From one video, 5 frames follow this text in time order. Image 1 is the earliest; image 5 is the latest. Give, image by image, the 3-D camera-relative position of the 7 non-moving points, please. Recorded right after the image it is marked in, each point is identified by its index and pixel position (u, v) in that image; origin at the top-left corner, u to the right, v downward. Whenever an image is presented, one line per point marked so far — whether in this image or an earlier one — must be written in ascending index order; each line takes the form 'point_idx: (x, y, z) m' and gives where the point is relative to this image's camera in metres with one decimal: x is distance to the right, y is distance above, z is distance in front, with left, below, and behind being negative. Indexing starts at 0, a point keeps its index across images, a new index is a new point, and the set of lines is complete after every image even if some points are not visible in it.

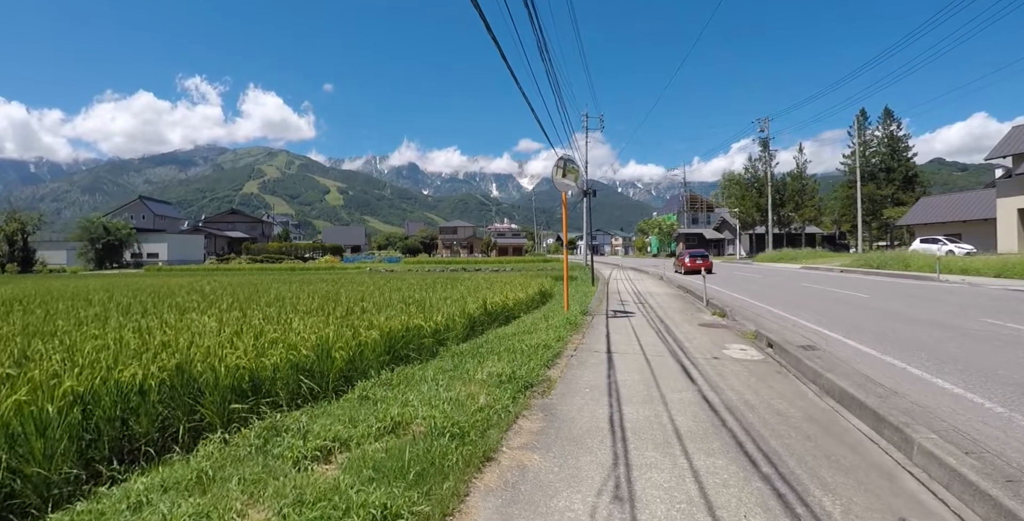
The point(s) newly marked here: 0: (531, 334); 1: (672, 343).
0: (+0.3, -1.1, +7.5) m
1: (+2.4, -1.2, +7.5) m
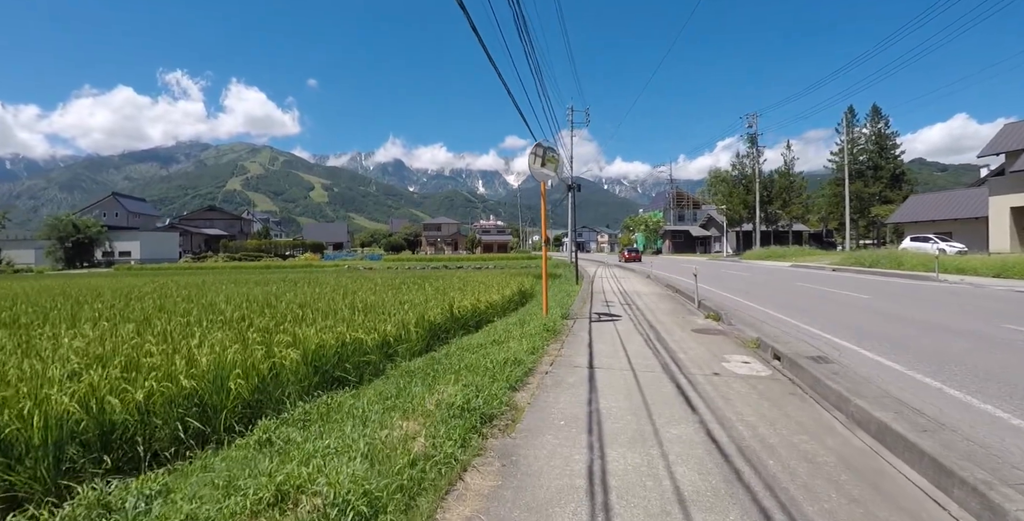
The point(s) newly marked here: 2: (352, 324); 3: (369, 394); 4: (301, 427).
0: (-0.2, -1.1, +6.5) m
1: (+2.0, -1.2, +6.5) m
2: (-1.8, -0.7, +5.7) m
3: (-1.3, -1.2, +4.5) m
4: (-1.6, -1.2, +3.7) m
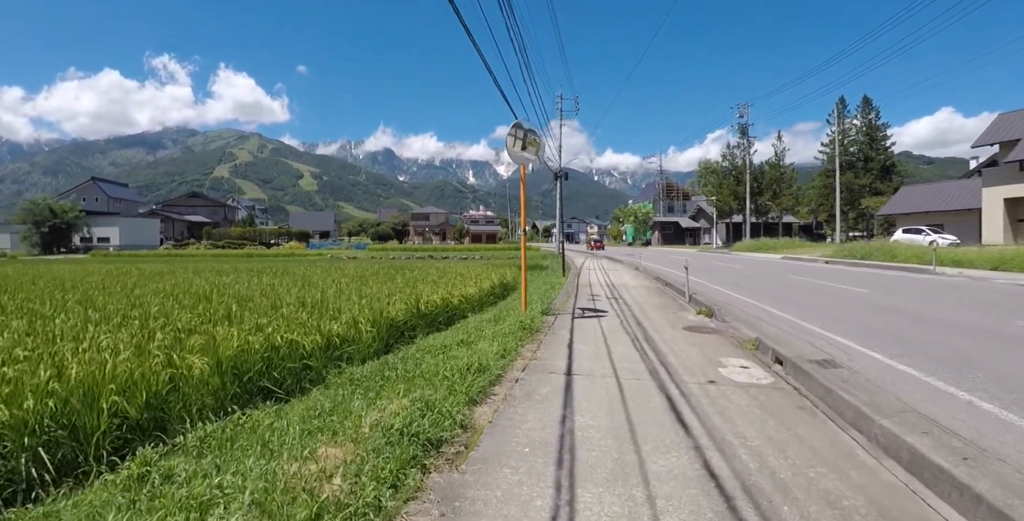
0: (-0.5, -1.0, +5.7) m
1: (+1.6, -1.1, +5.8) m
2: (-2.2, -0.6, +4.9) m
3: (-1.6, -1.1, +3.7) m
4: (-1.9, -1.2, +2.9) m
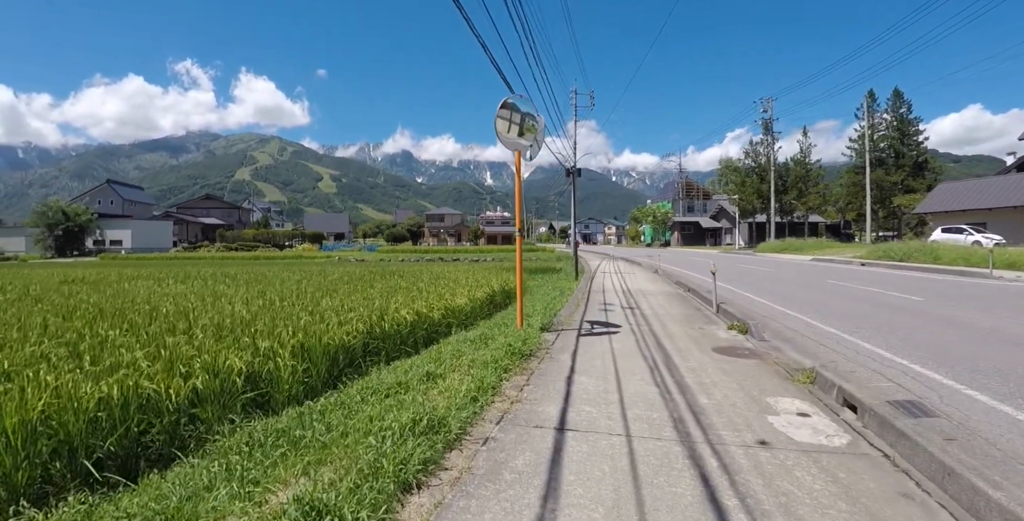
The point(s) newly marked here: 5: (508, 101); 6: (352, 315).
0: (-0.7, -1.1, +4.3) m
1: (+1.4, -1.2, +4.4) m
2: (-2.4, -0.7, +3.6) m
3: (-1.9, -1.2, +2.4) m
4: (-2.1, -1.2, +1.6) m
5: (0.0, +2.3, +7.1) m
6: (-1.8, -0.6, +5.6) m
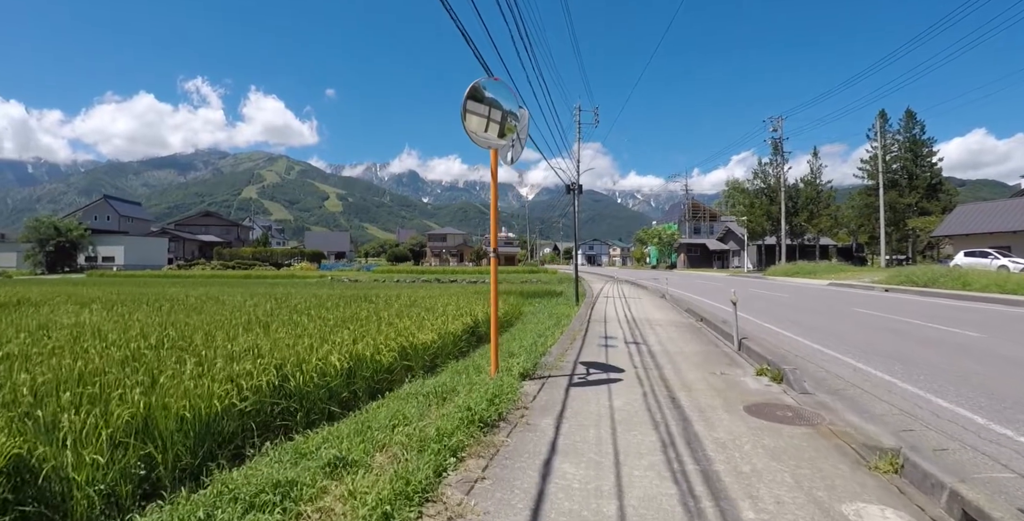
0: (-1.0, -1.2, +2.9) m
1: (+1.1, -1.4, +2.9) m
2: (-2.7, -0.8, +2.2) m
3: (-2.2, -1.3, +0.9) m
4: (-2.5, -1.3, +0.1) m
5: (-0.3, +1.9, +5.8) m
6: (-2.1, -0.9, +4.2) m
